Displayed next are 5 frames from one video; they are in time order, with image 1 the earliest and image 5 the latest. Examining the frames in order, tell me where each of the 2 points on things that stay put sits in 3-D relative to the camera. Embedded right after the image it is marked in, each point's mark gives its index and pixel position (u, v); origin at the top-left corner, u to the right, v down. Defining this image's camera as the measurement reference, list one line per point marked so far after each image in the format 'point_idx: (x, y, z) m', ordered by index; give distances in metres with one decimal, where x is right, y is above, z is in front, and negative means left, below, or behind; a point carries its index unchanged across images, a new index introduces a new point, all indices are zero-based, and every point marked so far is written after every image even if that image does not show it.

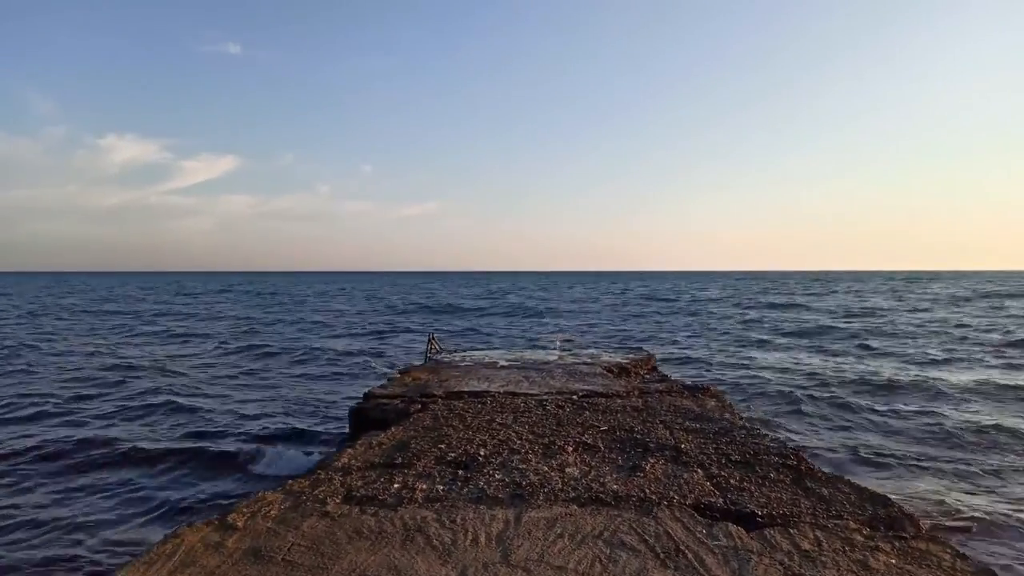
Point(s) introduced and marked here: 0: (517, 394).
0: (+0.1, -1.7, +8.9) m
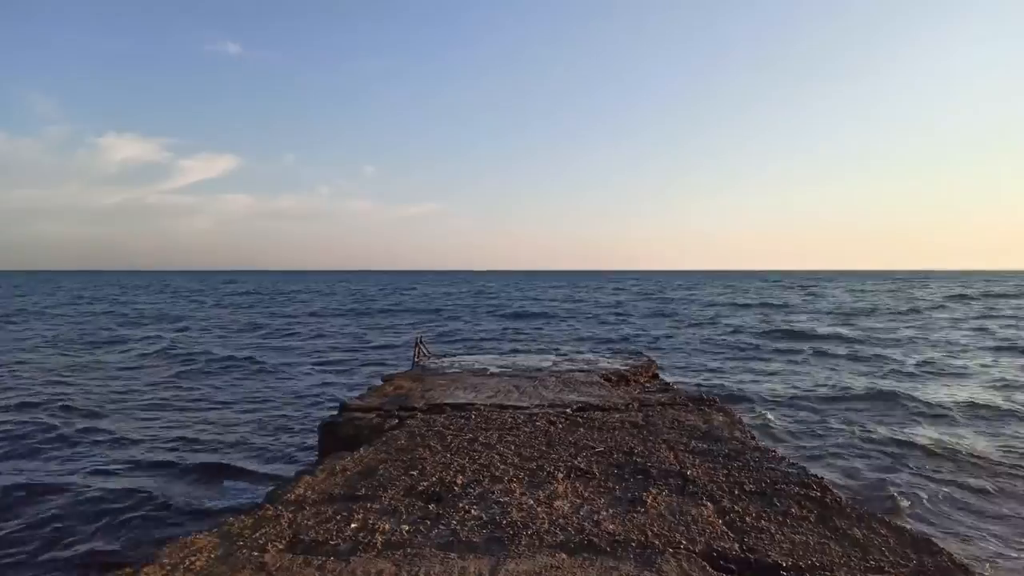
0: (-0.1, -1.8, +8.1) m
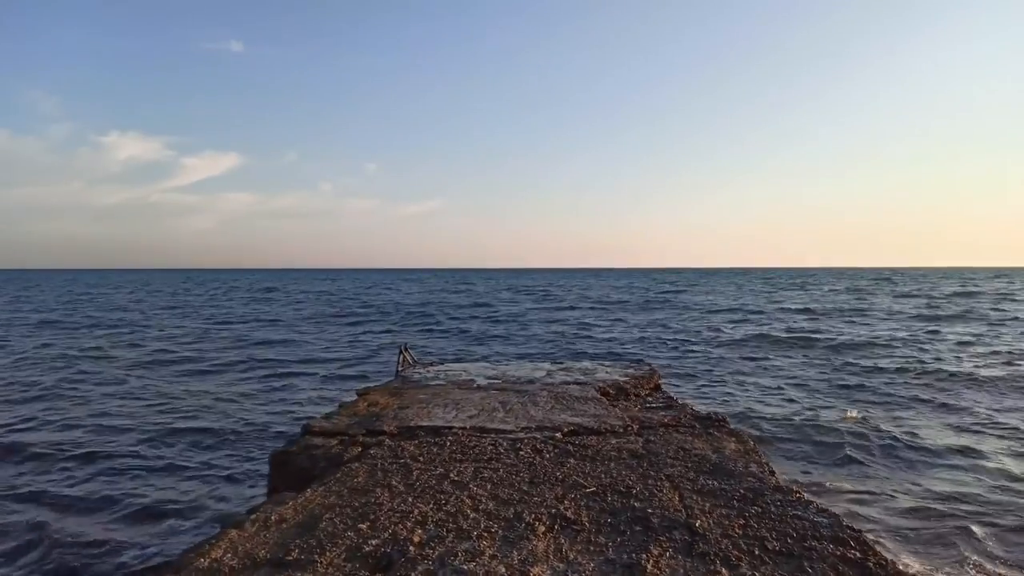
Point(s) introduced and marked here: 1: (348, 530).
0: (-0.3, -1.9, +7.1) m
1: (-1.3, -2.0, +4.5) m
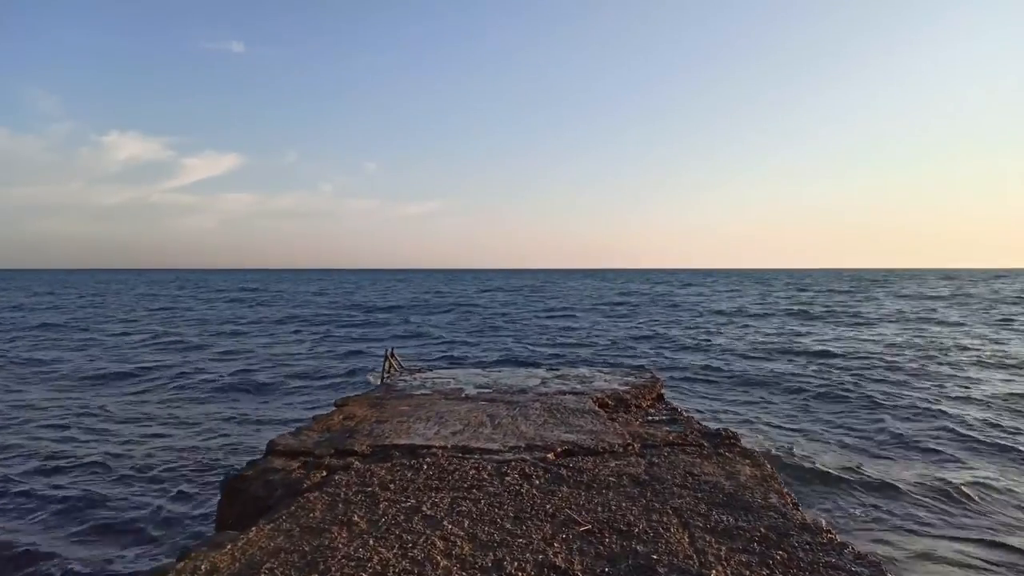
0: (-0.5, -1.9, +6.3) m
1: (-1.5, -2.0, +3.7) m
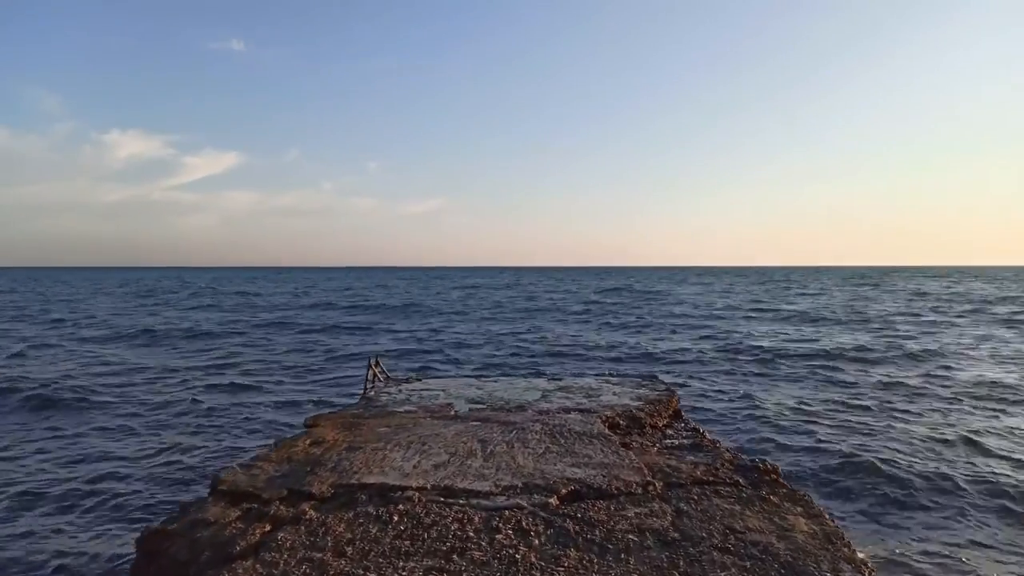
0: (-0.5, -1.9, +5.1) m
1: (-1.6, -2.0, +2.5) m
